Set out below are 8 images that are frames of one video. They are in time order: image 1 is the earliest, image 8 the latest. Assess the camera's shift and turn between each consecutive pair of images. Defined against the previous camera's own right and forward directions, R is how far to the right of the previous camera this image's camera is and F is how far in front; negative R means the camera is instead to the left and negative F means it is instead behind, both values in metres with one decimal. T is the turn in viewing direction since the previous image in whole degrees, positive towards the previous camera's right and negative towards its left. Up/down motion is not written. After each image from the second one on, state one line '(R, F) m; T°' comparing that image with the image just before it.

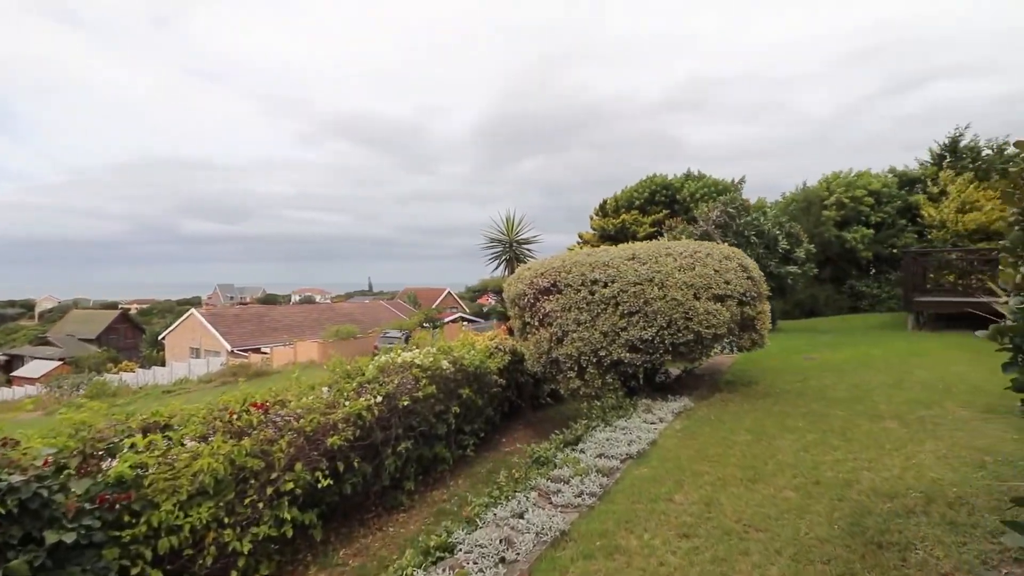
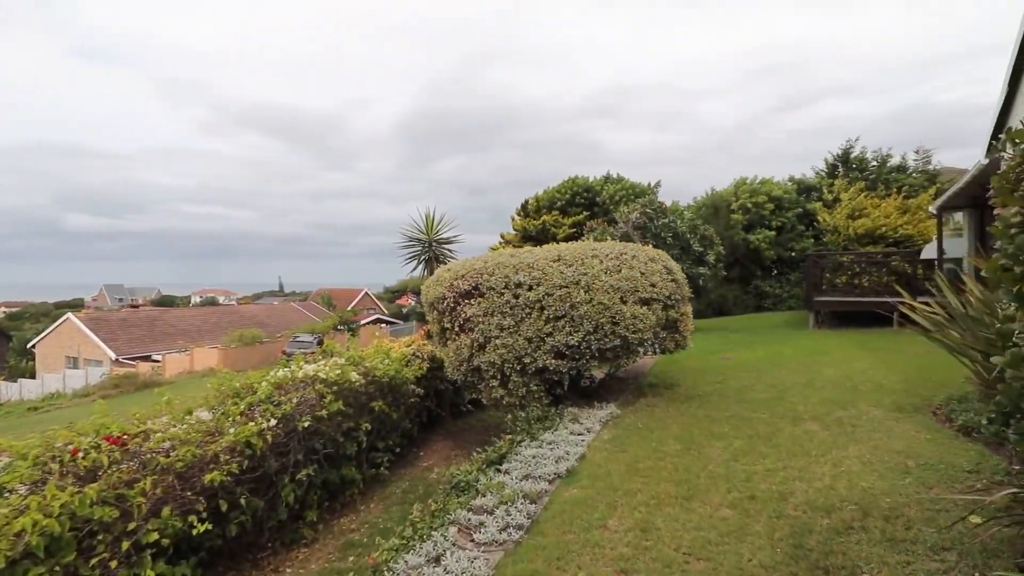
(0.0, +0.4) m; +8°
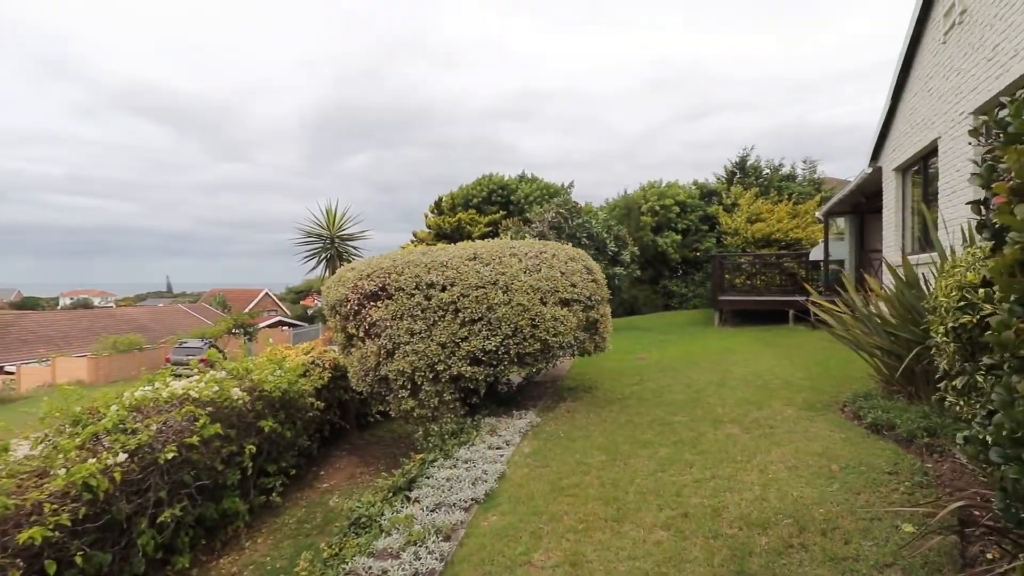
(0.0, +0.4) m; +9°
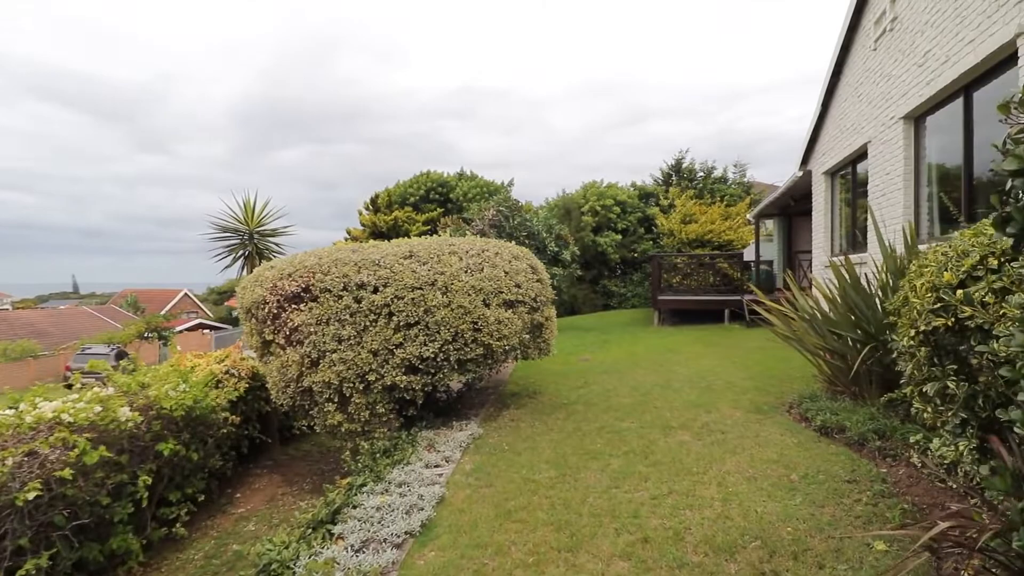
(0.0, +0.4) m; +6°
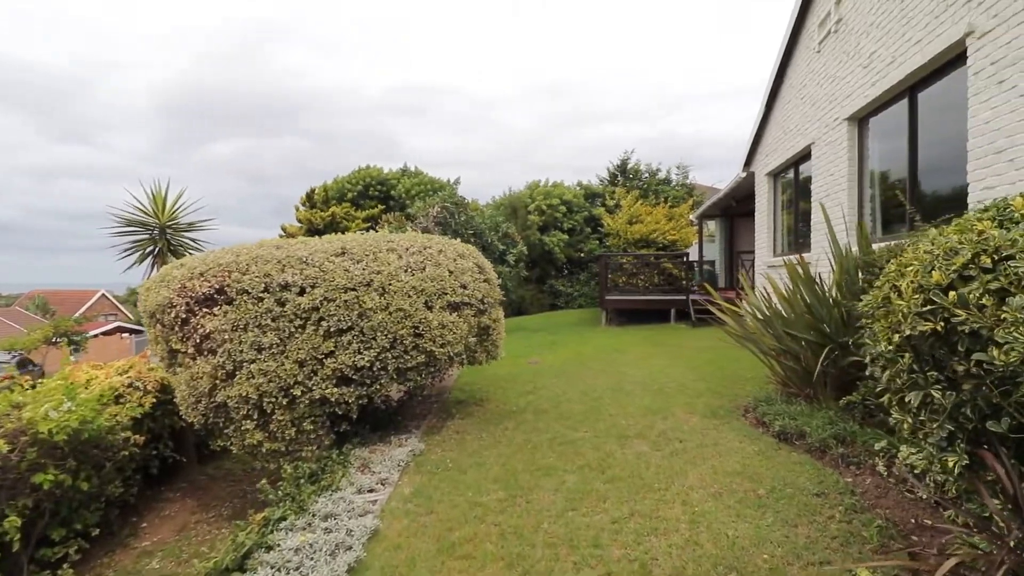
(0.0, +0.4) m; +6°
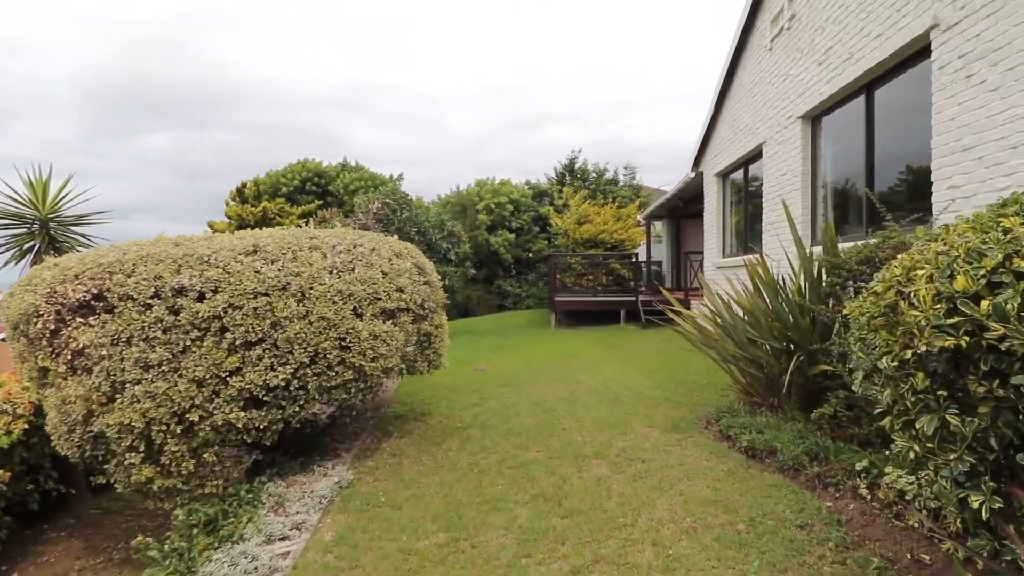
(0.0, +0.5) m; +6°
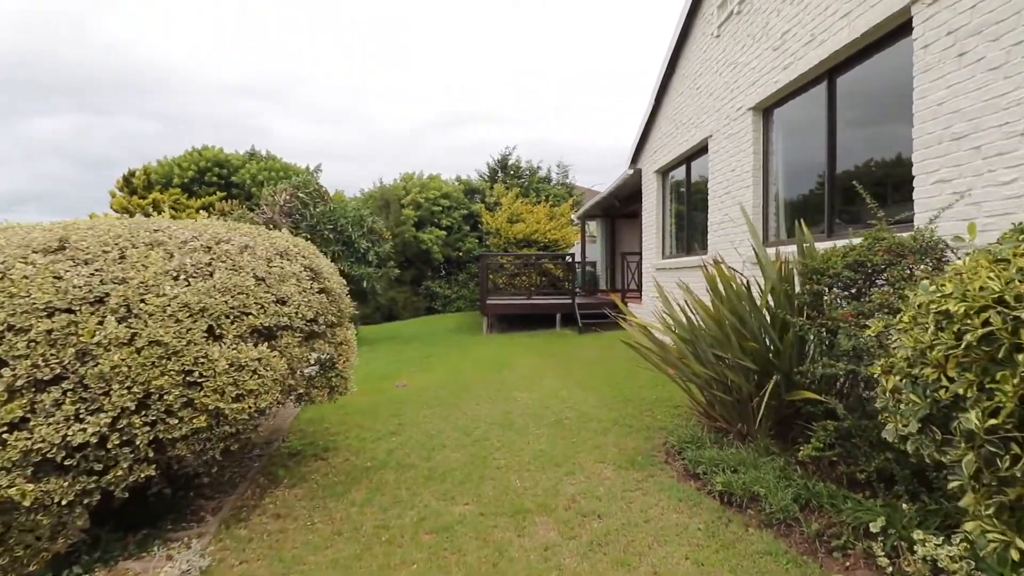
(+0.1, +0.8) m; +7°
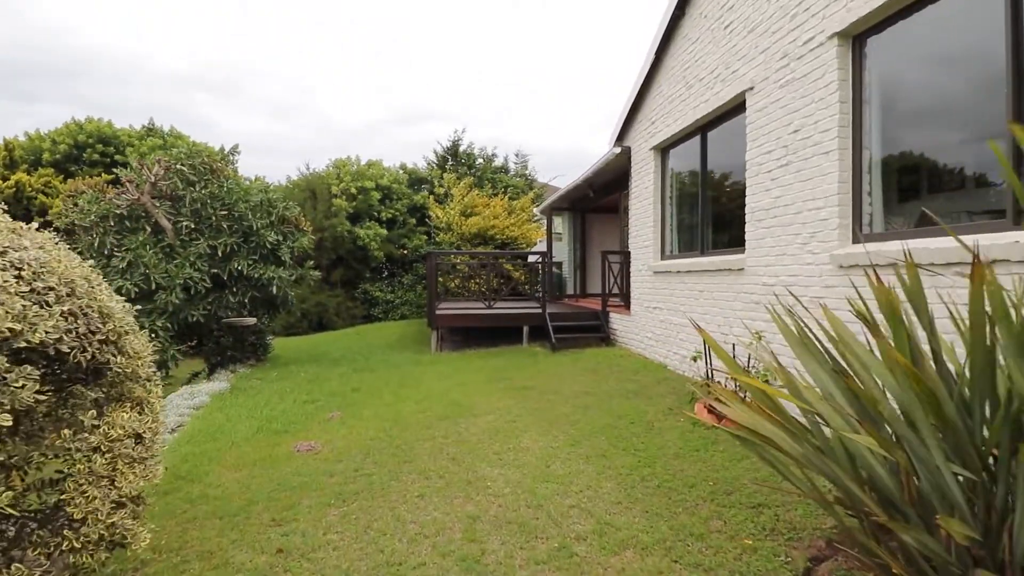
(-0.1, +2.1) m; +5°
